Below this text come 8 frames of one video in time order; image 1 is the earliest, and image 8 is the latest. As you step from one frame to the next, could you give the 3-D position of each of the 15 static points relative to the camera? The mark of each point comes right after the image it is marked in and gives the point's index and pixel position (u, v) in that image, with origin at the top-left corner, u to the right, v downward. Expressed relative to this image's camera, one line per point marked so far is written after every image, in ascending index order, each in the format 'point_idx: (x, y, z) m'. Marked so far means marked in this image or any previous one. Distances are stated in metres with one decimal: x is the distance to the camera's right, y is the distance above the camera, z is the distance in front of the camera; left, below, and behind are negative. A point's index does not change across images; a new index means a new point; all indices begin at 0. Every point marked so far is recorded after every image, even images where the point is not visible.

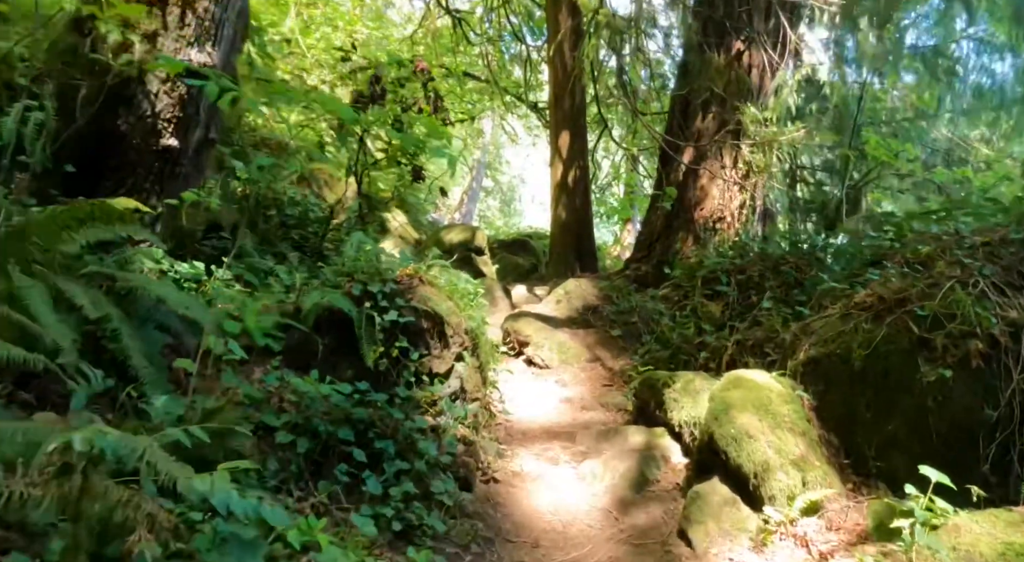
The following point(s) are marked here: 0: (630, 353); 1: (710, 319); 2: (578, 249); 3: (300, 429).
0: (+1.4, -0.8, +7.6) m
1: (+2.0, -0.4, +6.7) m
2: (+1.2, +0.6, +12.0) m
3: (-1.1, -0.8, +3.6) m
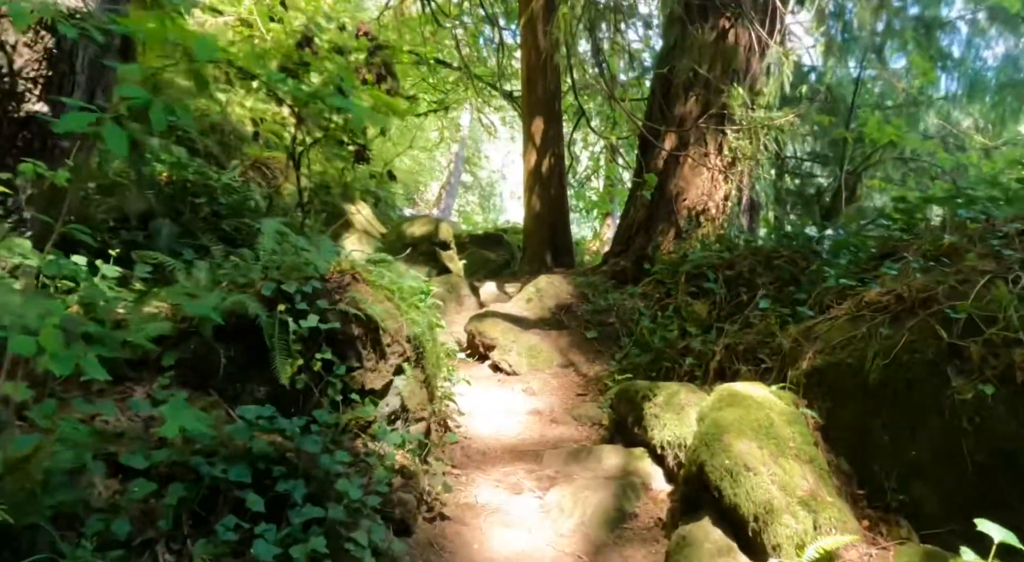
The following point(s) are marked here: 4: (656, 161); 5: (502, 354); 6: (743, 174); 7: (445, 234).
0: (+1.0, -0.8, +6.8) m
1: (+1.7, -0.4, +6.0) m
2: (+0.7, +0.6, +11.3) m
3: (-1.4, -0.8, +2.8) m
4: (+2.1, +1.7, +9.8) m
5: (-0.1, -0.8, +6.9) m
6: (+3.0, +1.4, +8.6) m
7: (-1.0, +0.7, +9.8) m
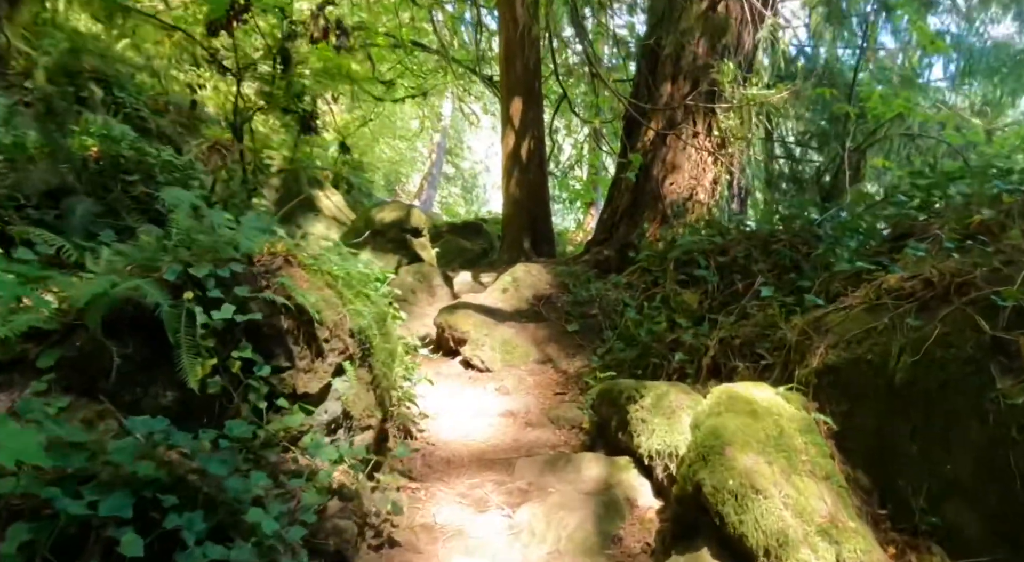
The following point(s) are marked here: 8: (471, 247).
0: (+0.7, -0.7, +6.3) m
1: (+1.4, -0.2, +5.4) m
2: (+0.3, +0.8, +10.7) m
3: (-1.6, -0.7, +2.1) m
4: (+1.8, +1.9, +9.2) m
5: (-0.4, -0.7, +6.3) m
6: (+2.7, +1.5, +8.1) m
7: (-1.4, +0.8, +9.2) m
8: (-0.7, +0.6, +11.4) m
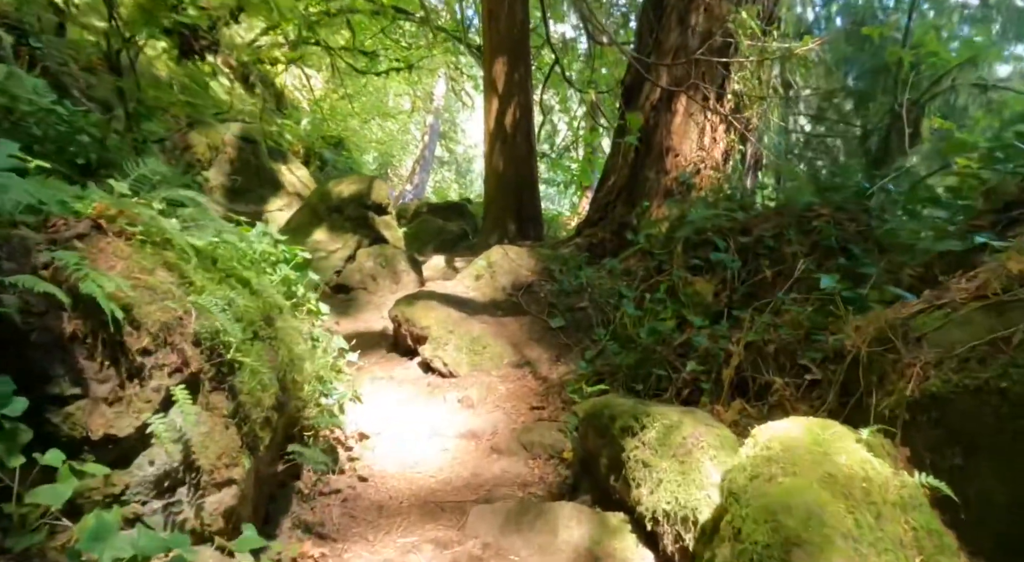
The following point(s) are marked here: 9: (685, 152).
0: (+0.5, -0.6, +5.1) m
1: (+1.2, -0.2, +4.2) m
2: (+0.1, +1.0, +9.5) m
3: (-1.8, -0.7, +1.0) m
4: (+1.6, +2.0, +8.0) m
5: (-0.6, -0.5, +5.1) m
6: (+2.5, +1.7, +6.9) m
7: (-1.6, +1.0, +8.0) m
8: (-0.9, +0.8, +10.2) m
9: (+1.9, +1.5, +7.4) m
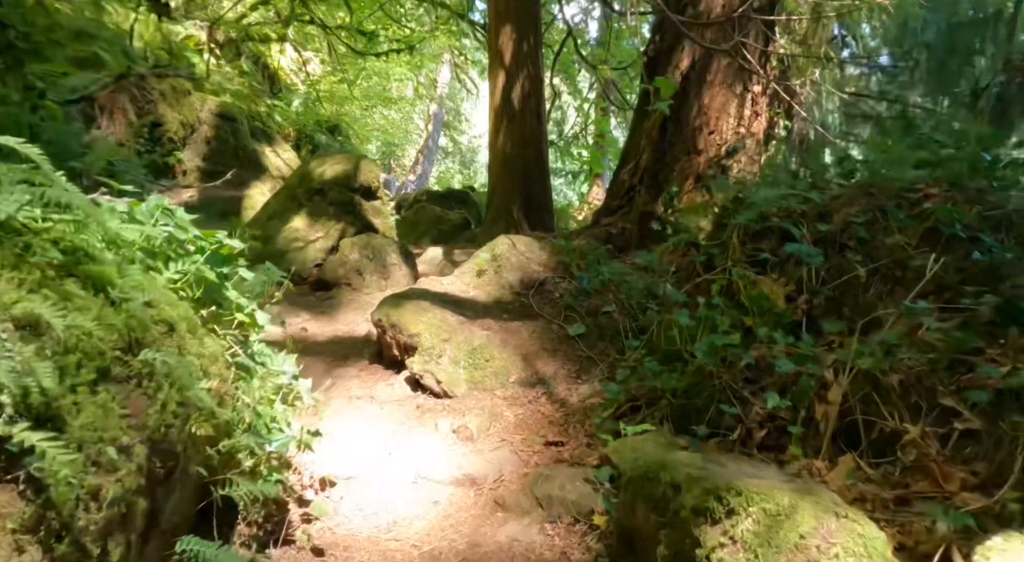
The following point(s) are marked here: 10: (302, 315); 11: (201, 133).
0: (+0.5, -0.5, +4.1) m
1: (+1.2, -0.2, +3.2) m
2: (+0.2, +1.1, +8.5) m
3: (-1.7, -0.7, 0.0) m
4: (+1.7, +2.1, +7.0) m
5: (-0.5, -0.5, +4.1) m
6: (+2.6, +1.7, +5.9) m
7: (-1.5, +1.1, +7.0) m
8: (-0.8, +0.9, +9.2) m
9: (+2.0, +1.5, +6.4) m
10: (-1.8, -0.3, +5.6) m
11: (-4.3, +2.1, +9.2) m
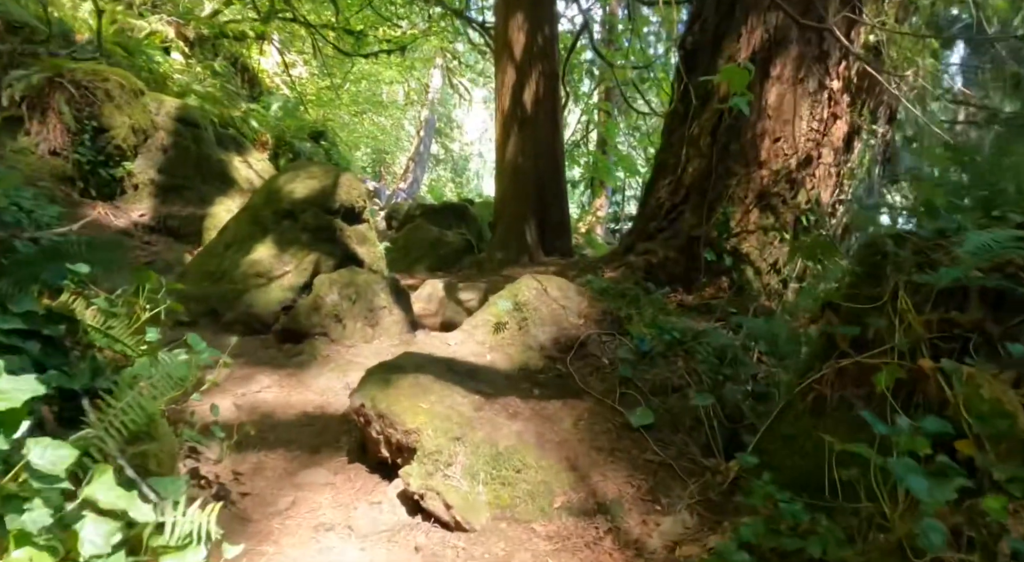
0: (+0.7, -0.9, +2.8) m
1: (+1.4, -0.5, +1.9) m
2: (+0.3, +0.7, +7.2) m
3: (-1.5, -1.0, -1.4) m
4: (+1.8, +1.7, +5.7) m
5: (-0.4, -0.8, +2.8) m
6: (+2.7, +1.3, +4.6) m
7: (-1.4, +0.7, +5.6) m
8: (-0.7, +0.5, +7.9) m
9: (+2.2, +1.1, +5.1) m
10: (-1.6, -0.6, +4.3) m
11: (-4.2, +1.7, +7.8) m
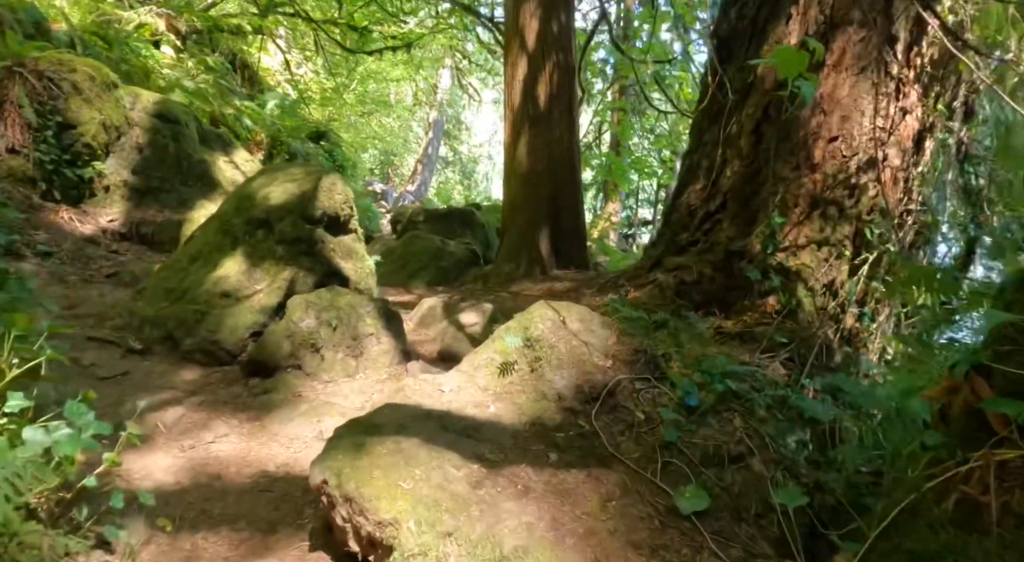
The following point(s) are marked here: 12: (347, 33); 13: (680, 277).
0: (+0.8, -1.0, +2.0) m
1: (+1.5, -0.6, +1.1) m
2: (+0.4, +0.6, +6.4) m
3: (-1.5, -1.1, -2.1) m
4: (+1.9, +1.6, +4.9) m
5: (-0.3, -1.0, +2.0) m
6: (+2.8, +1.2, +3.8) m
7: (-1.3, +0.6, +4.9) m
8: (-0.6, +0.4, +7.1) m
9: (+2.2, +1.0, +4.3) m
10: (-1.5, -0.8, +3.5) m
11: (-4.1, +1.5, +7.1) m
12: (-3.3, +5.0, +13.2) m
13: (+1.3, 0.0, +4.8) m
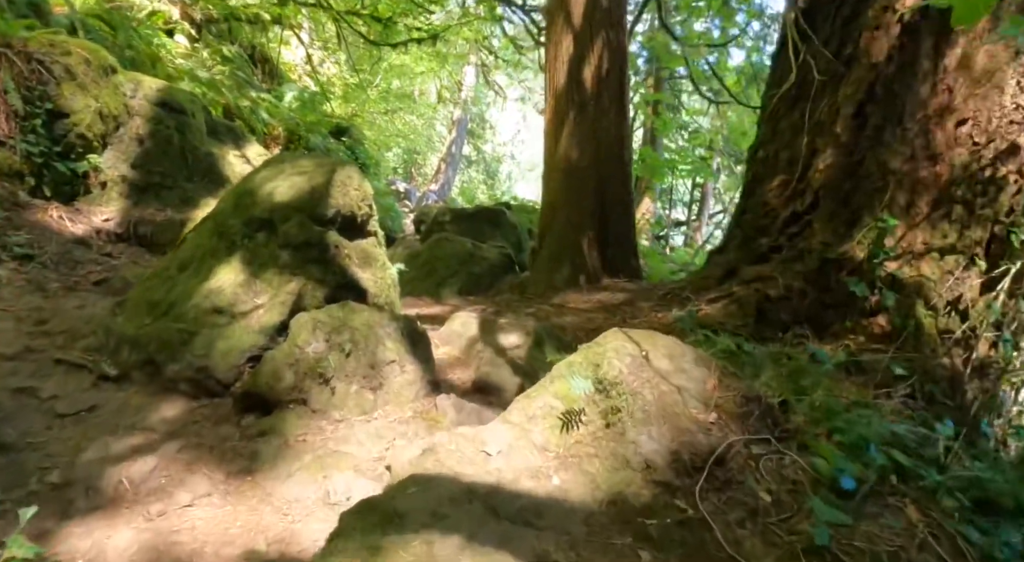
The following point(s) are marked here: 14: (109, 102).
0: (+1.0, -1.1, +1.2) m
1: (+1.6, -0.7, +0.3) m
2: (+0.7, +0.5, +5.6) m
3: (-1.5, -1.2, -2.9) m
4: (+2.2, +1.5, +4.1) m
5: (-0.1, -1.1, +1.2) m
6: (+3.1, +1.1, +2.9) m
7: (-1.0, +0.5, +4.1) m
8: (-0.2, +0.3, +6.3) m
9: (+2.5, +0.9, +3.4) m
10: (-1.3, -0.8, +2.8) m
11: (-3.7, +1.5, +6.4) m
12: (-2.7, +4.9, +12.5) m
13: (+1.5, -0.1, +4.0) m
14: (-3.8, +1.7, +6.3) m
